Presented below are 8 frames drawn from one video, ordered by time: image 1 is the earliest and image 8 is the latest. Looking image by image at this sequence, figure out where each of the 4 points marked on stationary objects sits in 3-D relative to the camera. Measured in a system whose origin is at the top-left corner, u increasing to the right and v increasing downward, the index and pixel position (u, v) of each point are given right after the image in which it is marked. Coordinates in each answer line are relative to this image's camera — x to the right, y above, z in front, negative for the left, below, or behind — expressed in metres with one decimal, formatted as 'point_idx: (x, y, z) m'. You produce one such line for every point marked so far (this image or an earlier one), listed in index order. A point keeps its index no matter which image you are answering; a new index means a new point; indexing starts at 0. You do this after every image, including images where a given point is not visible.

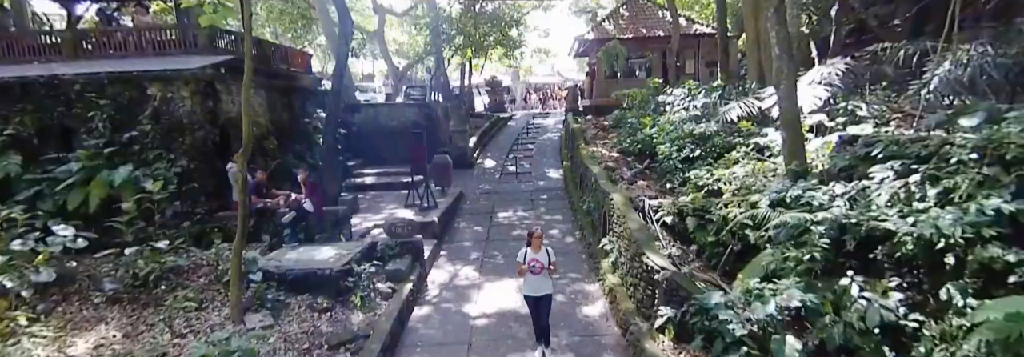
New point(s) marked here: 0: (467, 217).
0: (-0.8, -0.6, +8.1) m
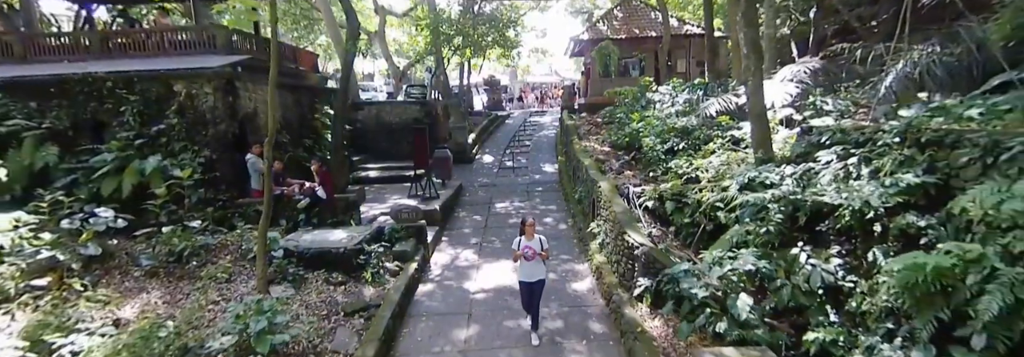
0: (-0.8, -0.5, +8.5) m
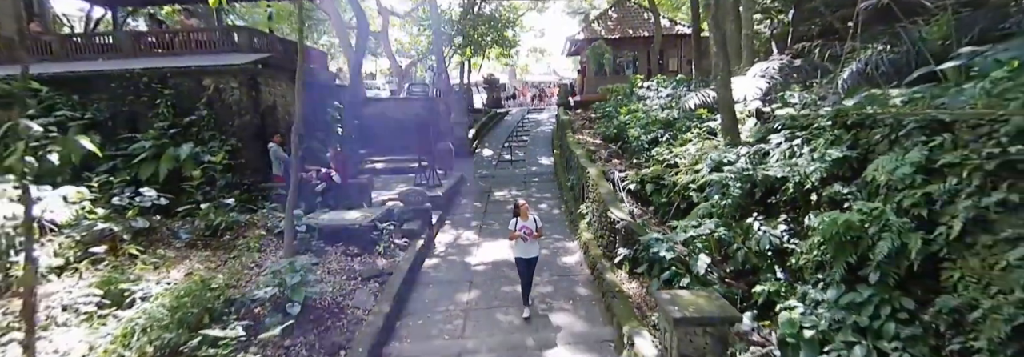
0: (-0.9, -0.3, +9.2) m
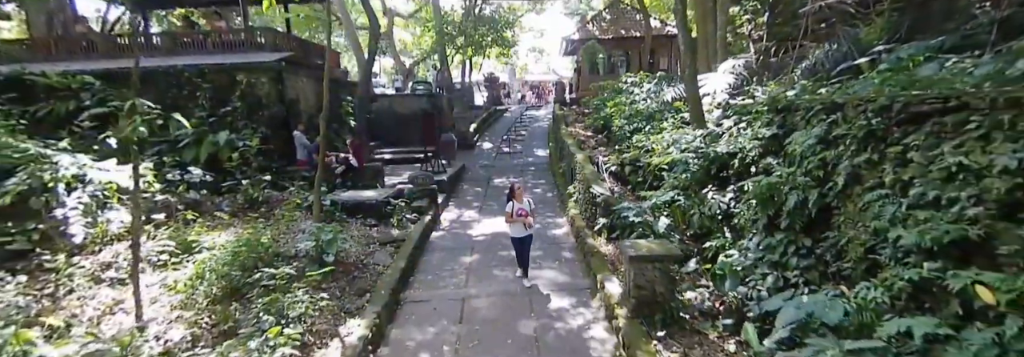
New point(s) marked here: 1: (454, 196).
0: (-0.9, -0.1, +10.0) m
1: (-1.1, -0.3, +9.0) m
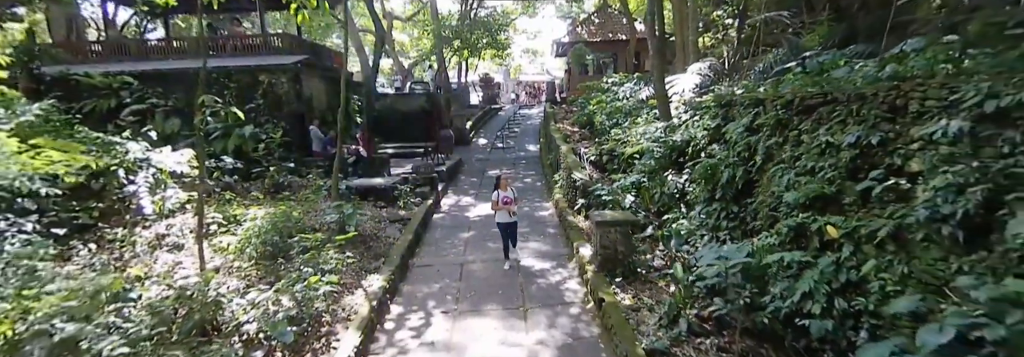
0: (-1.1, +0.1, +11.0) m
1: (-1.3, -0.1, +9.9) m
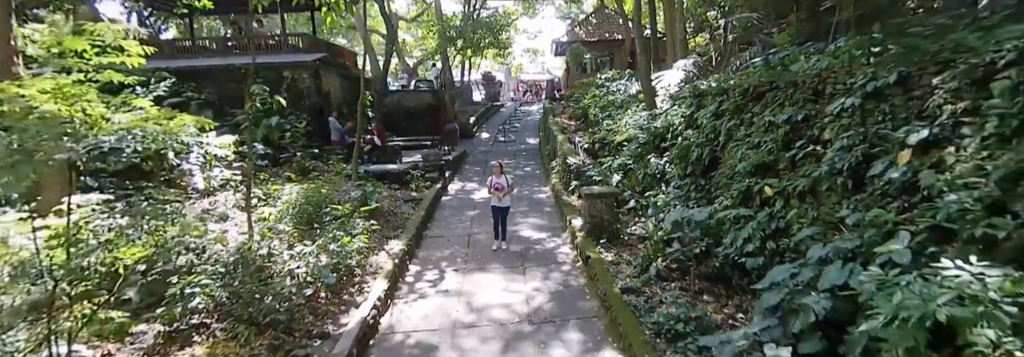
0: (-1.0, +0.4, +11.8) m
1: (-1.3, +0.1, +10.8) m
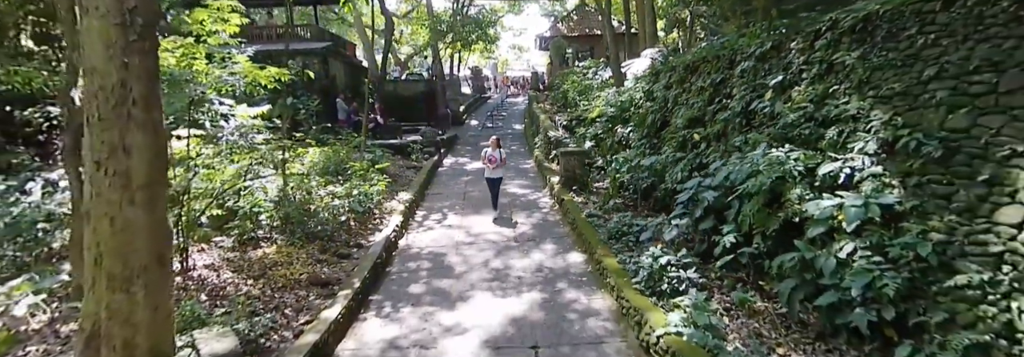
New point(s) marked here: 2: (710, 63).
0: (-1.4, +1.0, +13.0) m
1: (-1.6, +0.7, +12.0) m
2: (+2.6, +1.5, +6.1) m
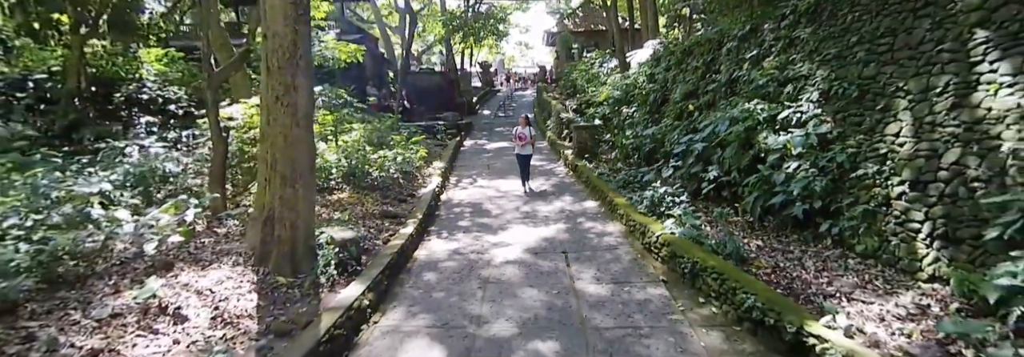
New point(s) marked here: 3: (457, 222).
0: (-1.0, +1.5, +14.1) m
1: (-1.2, +1.2, +13.0) m
2: (+2.9, +2.0, +7.2) m
3: (-0.6, -0.5, +5.5) m
